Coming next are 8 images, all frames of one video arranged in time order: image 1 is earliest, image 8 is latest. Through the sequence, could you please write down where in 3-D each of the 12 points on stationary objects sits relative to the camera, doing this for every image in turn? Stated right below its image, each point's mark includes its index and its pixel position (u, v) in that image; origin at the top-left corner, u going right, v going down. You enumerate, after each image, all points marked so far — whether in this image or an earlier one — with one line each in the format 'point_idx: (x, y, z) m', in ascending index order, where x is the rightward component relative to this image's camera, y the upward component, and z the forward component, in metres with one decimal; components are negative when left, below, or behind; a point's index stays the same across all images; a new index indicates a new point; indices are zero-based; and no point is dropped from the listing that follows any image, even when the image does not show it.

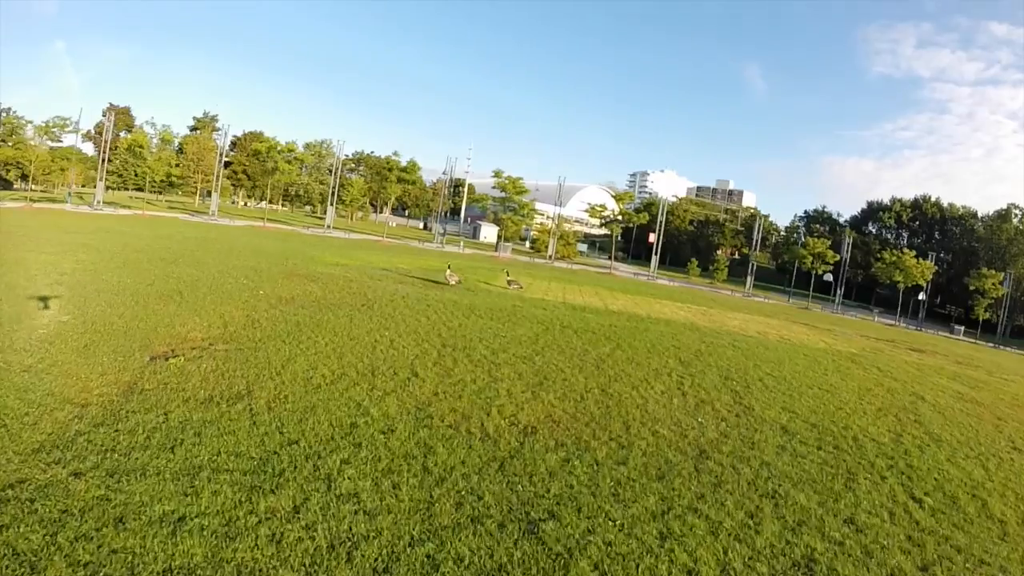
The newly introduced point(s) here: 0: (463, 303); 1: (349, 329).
0: (-1.3, -0.3, +15.7) m
1: (-2.9, -0.7, +11.0) m
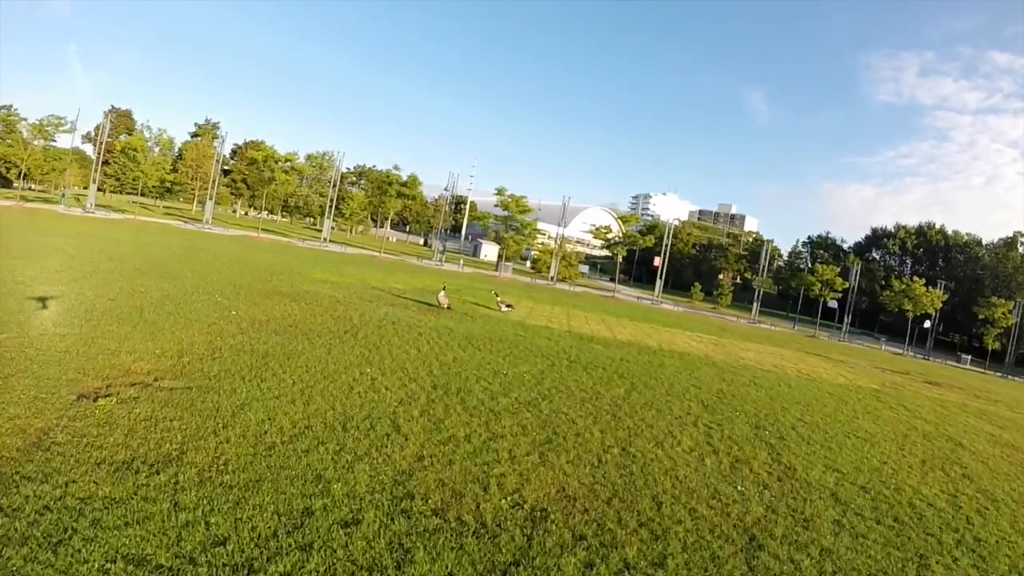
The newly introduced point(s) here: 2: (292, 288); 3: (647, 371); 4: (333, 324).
0: (-1.2, -0.9, +14.1) m
1: (-2.8, -1.1, +9.4) m
2: (-6.0, 0.0, +17.0) m
3: (+3.2, -2.0, +14.8) m
4: (-3.5, -0.7, +12.4) m
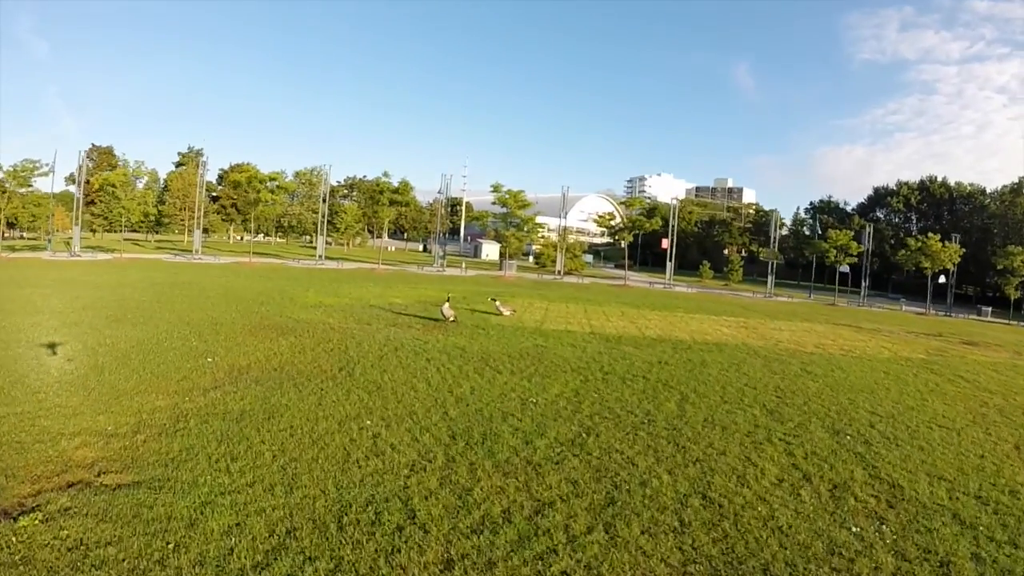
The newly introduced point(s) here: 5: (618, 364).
0: (-0.8, -1.2, +12.3) m
1: (-2.4, -1.6, +7.5) m
2: (-5.6, -0.7, +15.2) m
3: (+3.8, -1.8, +12.9) m
4: (-3.1, -1.2, +10.5) m
5: (+2.2, -1.5, +12.6) m
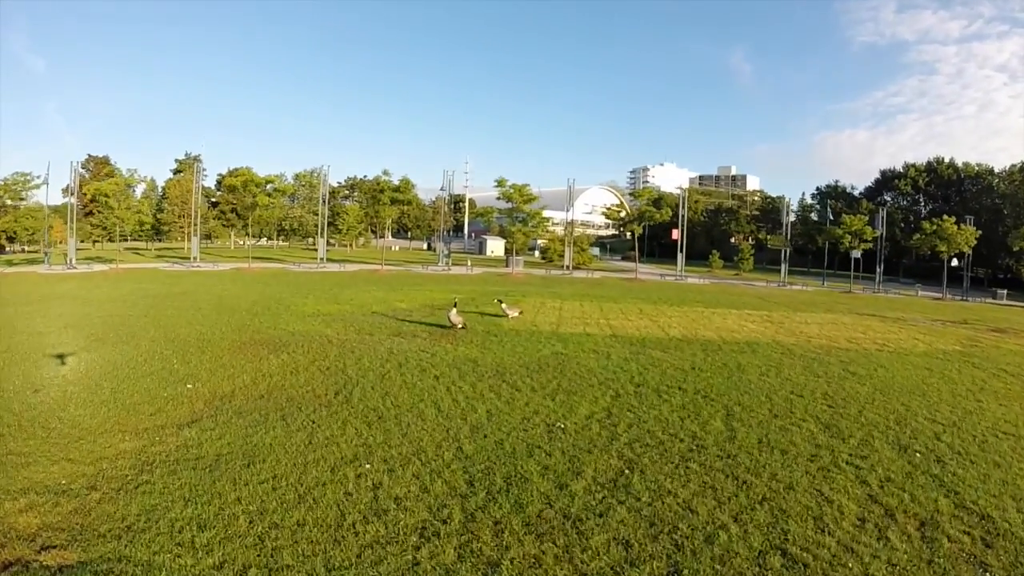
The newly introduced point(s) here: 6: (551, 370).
0: (-0.5, -1.3, +11.0) m
1: (-2.1, -1.8, +6.3) m
2: (-5.3, -1.0, +14.0) m
3: (+4.1, -1.8, +11.6) m
4: (-2.8, -1.4, +9.3) m
5: (+2.5, -1.5, +11.3) m
6: (+0.7, -1.4, +10.6) m
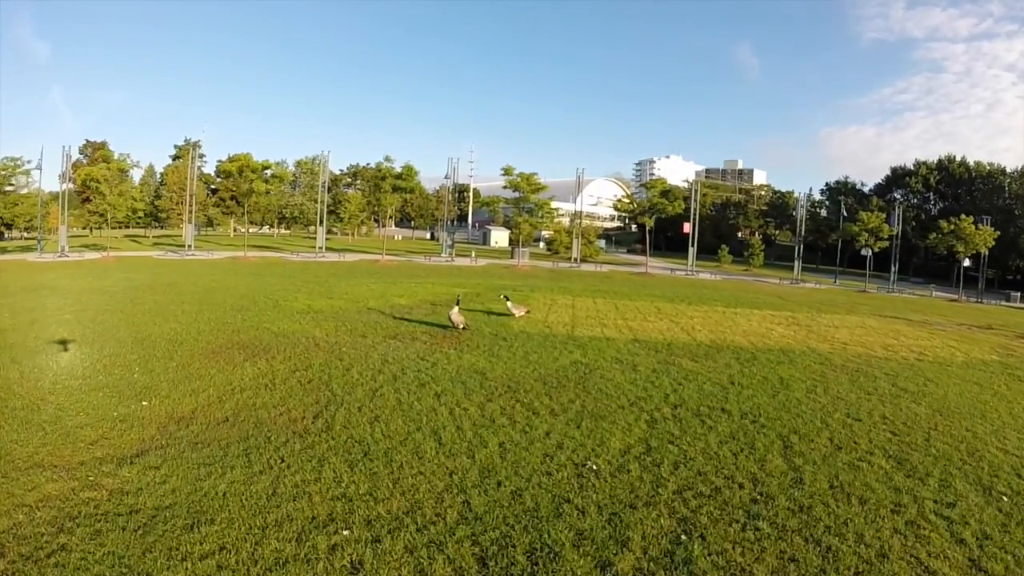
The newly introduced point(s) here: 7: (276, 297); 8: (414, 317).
0: (-0.3, -1.3, +9.5) m
1: (-1.9, -1.8, +4.8) m
2: (-5.1, -0.9, +12.4) m
3: (+4.3, -1.8, +10.1) m
4: (-2.6, -1.4, +7.8) m
5: (+2.7, -1.6, +9.8) m
6: (+0.9, -1.4, +9.0) m
7: (-6.8, -0.3, +17.8) m
8: (-2.3, -0.7, +14.9) m
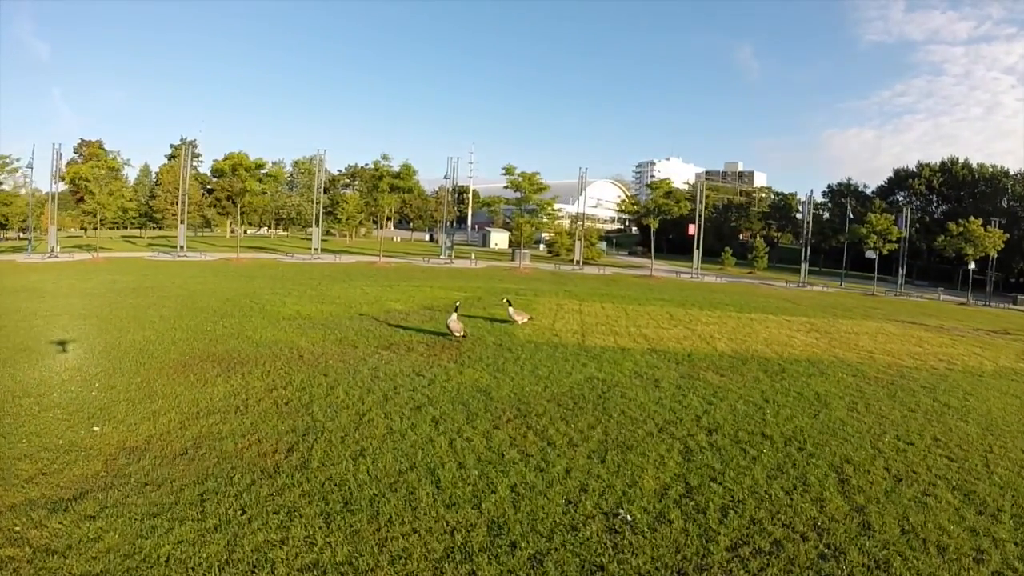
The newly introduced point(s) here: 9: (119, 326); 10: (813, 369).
0: (-0.1, -1.4, +8.3) m
1: (-1.8, -1.9, +3.6) m
2: (-5.0, -0.9, +11.3) m
3: (+4.4, -1.9, +8.9) m
4: (-2.5, -1.5, +6.6) m
5: (+2.8, -1.7, +8.6) m
6: (+1.0, -1.5, +7.9) m
7: (-6.7, -0.4, +16.7) m
8: (-2.2, -0.8, +13.8) m
9: (-8.8, -0.8, +14.0) m
10: (+6.3, -1.6, +13.1) m
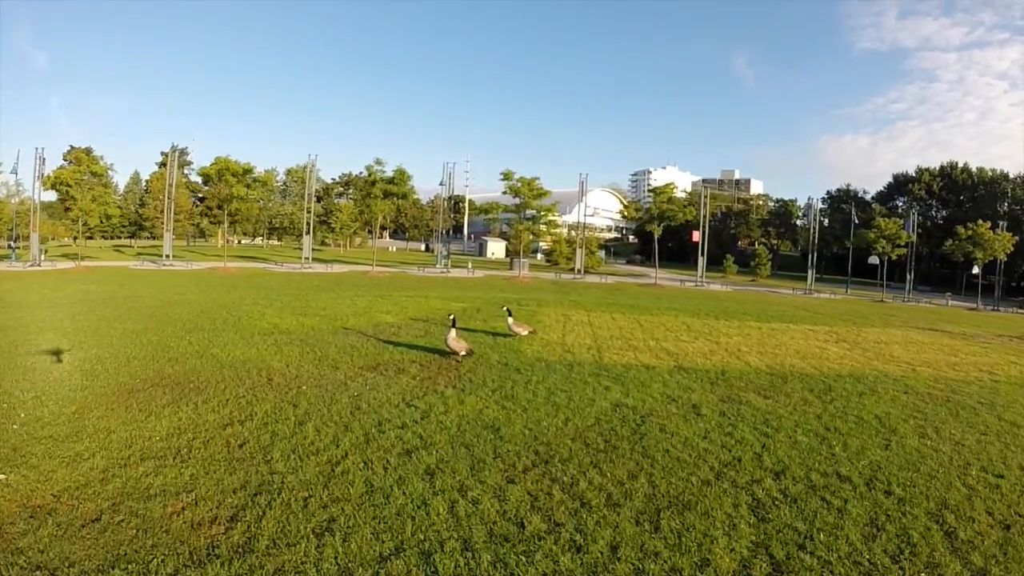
0: (0.0, -1.4, +6.7) m
1: (-1.6, -1.9, +2.0) m
2: (-4.8, -1.1, +9.7) m
3: (+4.6, -2.0, +7.4) m
4: (-2.3, -1.5, +5.0) m
5: (+3.0, -1.8, +7.1) m
6: (+1.1, -1.6, +6.3) m
7: (-6.6, -0.6, +15.1) m
8: (-2.1, -1.0, +12.2) m
9: (-8.6, -1.0, +12.4) m
10: (+6.4, -1.8, +11.5) m
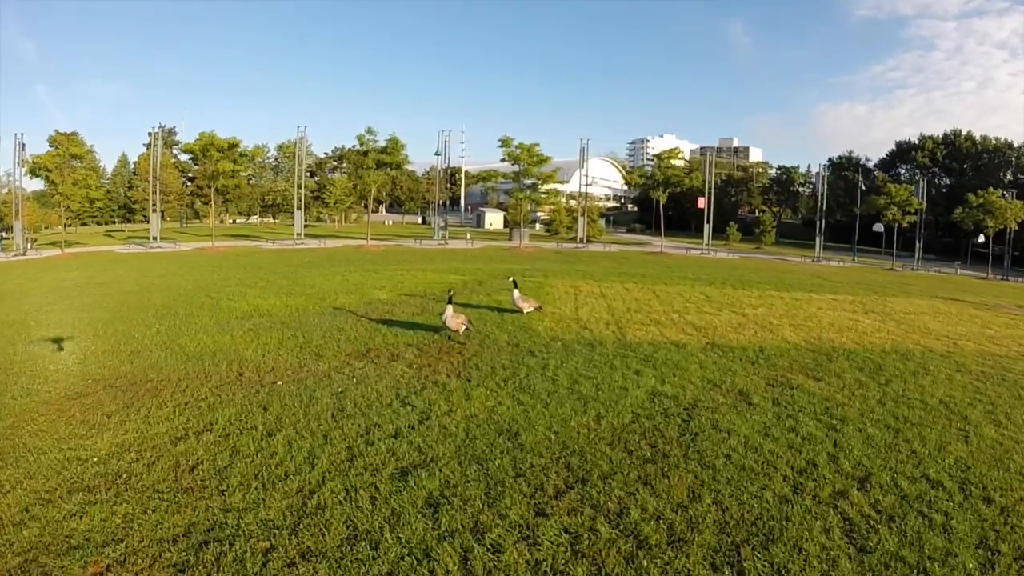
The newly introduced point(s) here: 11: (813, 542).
0: (+0.2, -1.2, +5.5) m
1: (-1.4, -1.9, +0.9) m
2: (-4.7, -0.8, +8.5) m
3: (+4.8, -1.6, +6.2) m
4: (-2.2, -1.4, +3.8) m
5: (+3.2, -1.4, +5.9) m
6: (+1.3, -1.3, +5.1) m
7: (-6.4, -0.2, +13.8) m
8: (-1.9, -0.5, +11.0) m
9: (-8.5, -0.7, +11.1) m
10: (+6.6, -1.2, +10.4) m
11: (+1.9, -1.6, +3.9) m
